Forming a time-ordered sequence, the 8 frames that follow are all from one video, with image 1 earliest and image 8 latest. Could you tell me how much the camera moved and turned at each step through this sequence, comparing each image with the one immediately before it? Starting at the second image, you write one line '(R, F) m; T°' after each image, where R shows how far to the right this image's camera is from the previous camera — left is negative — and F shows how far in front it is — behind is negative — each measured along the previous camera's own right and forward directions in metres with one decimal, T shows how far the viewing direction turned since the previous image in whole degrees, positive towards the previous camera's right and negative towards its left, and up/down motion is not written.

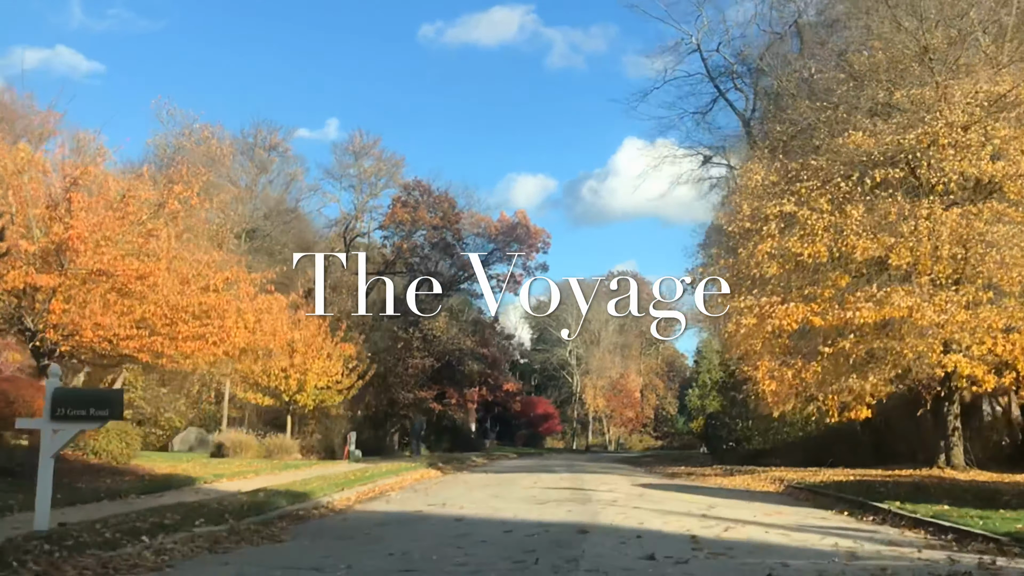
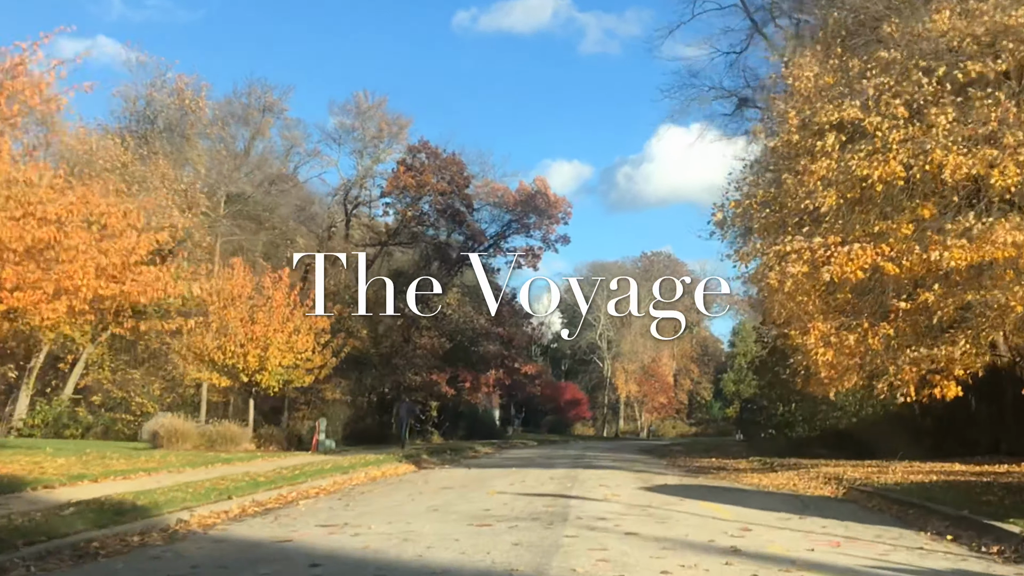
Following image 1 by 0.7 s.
(+0.9, +4.6) m; -2°
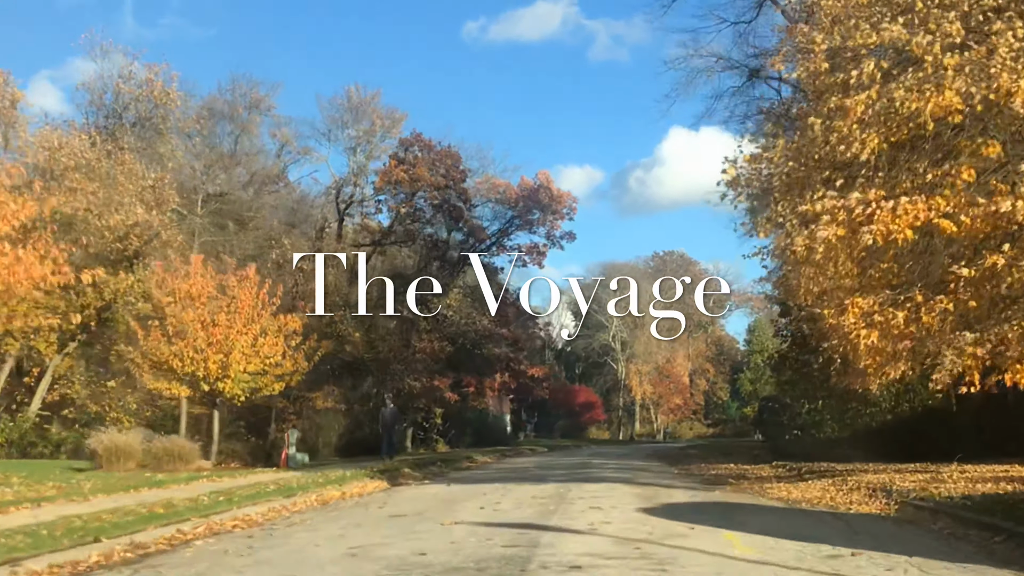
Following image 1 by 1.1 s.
(+0.5, +2.7) m; -1°
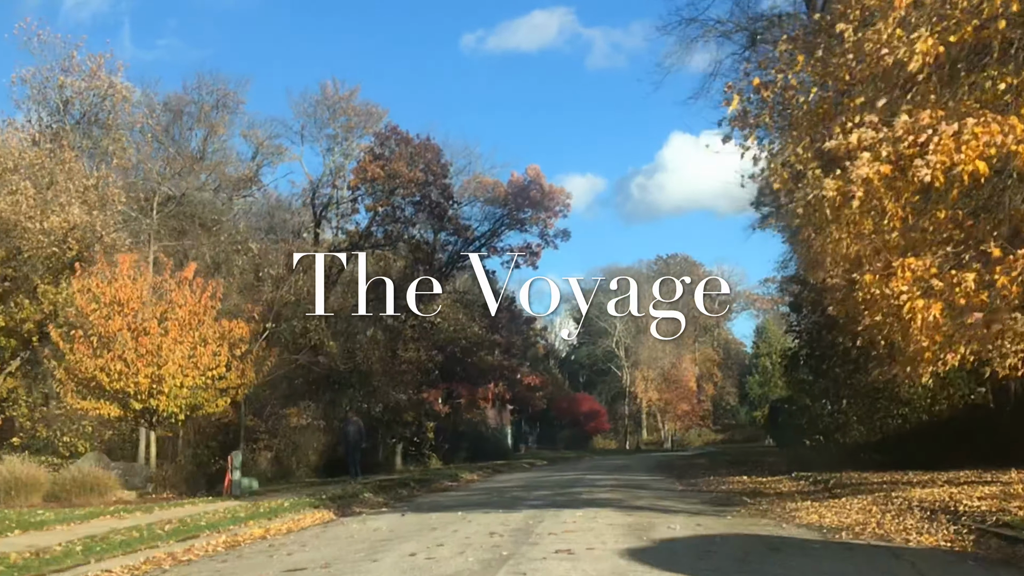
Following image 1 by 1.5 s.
(+0.6, +2.9) m; 0°
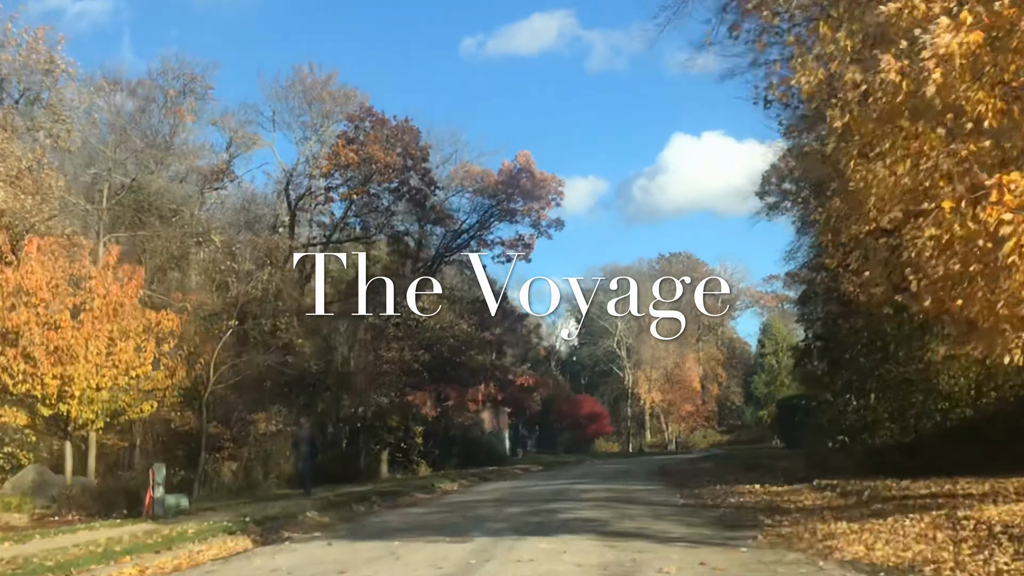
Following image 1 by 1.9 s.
(+0.5, +2.9) m; 0°
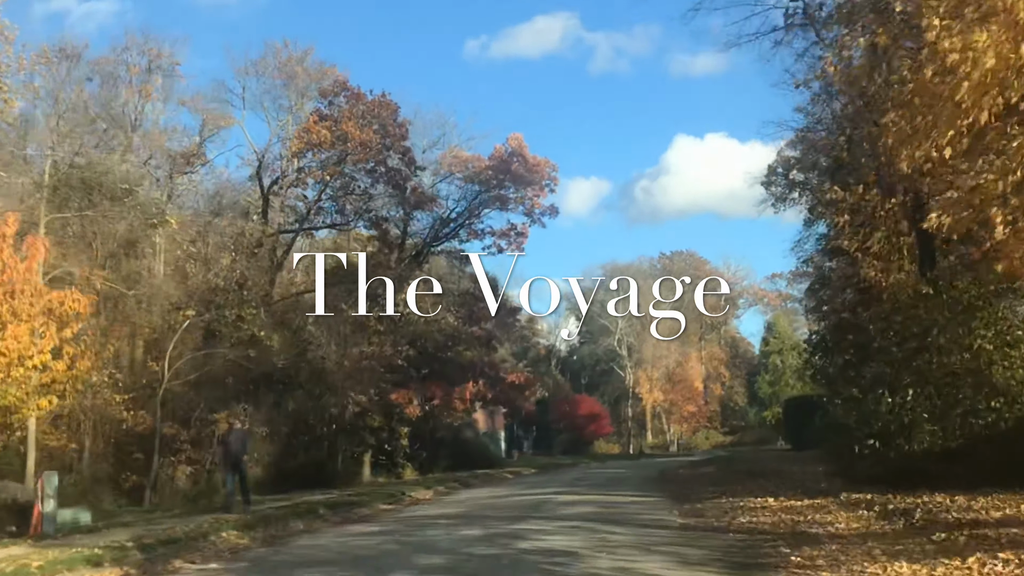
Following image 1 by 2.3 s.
(+0.5, +2.8) m; 0°
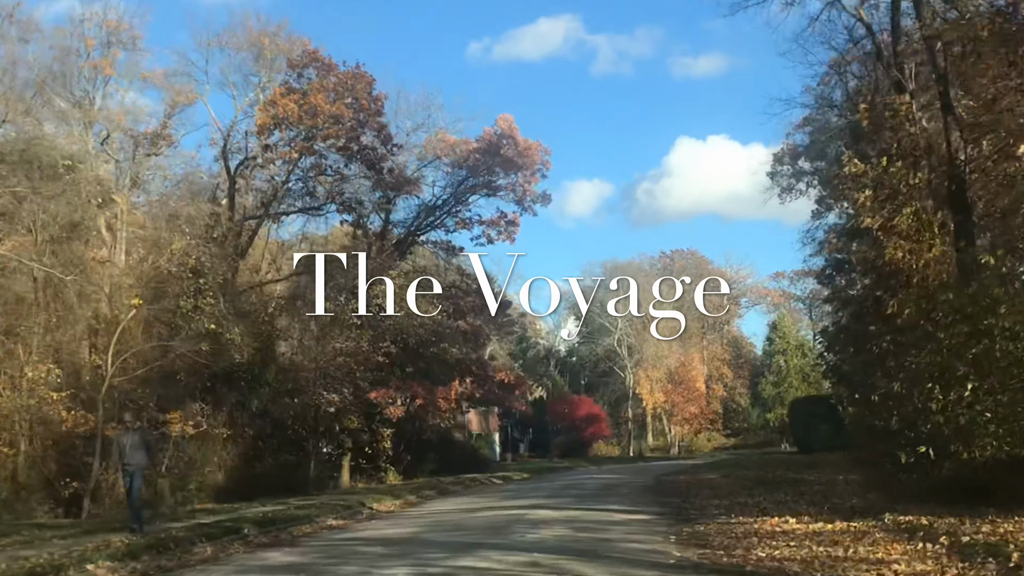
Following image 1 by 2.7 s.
(+0.5, +2.9) m; 0°
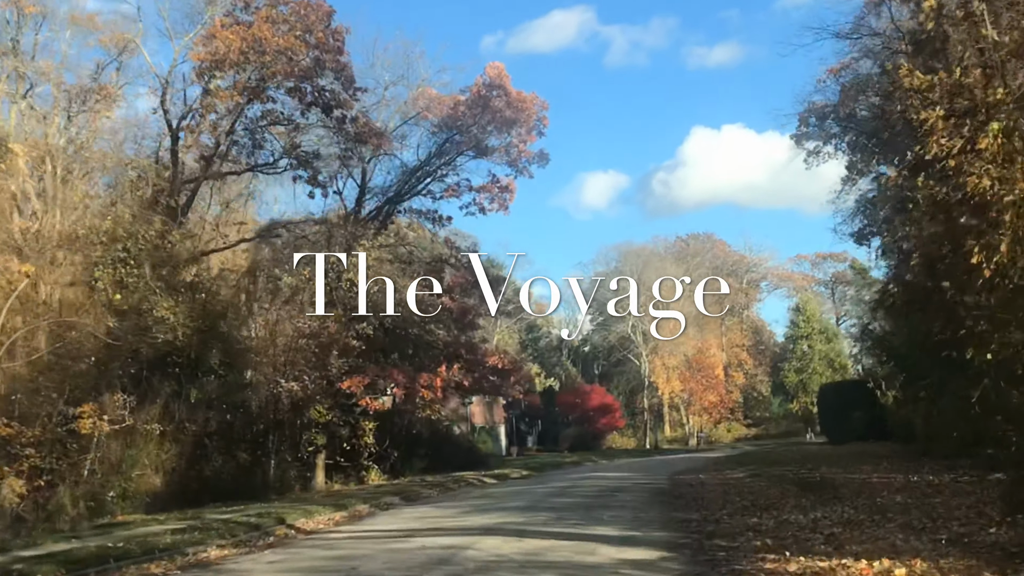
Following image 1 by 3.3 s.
(+0.7, +4.9) m; -1°
